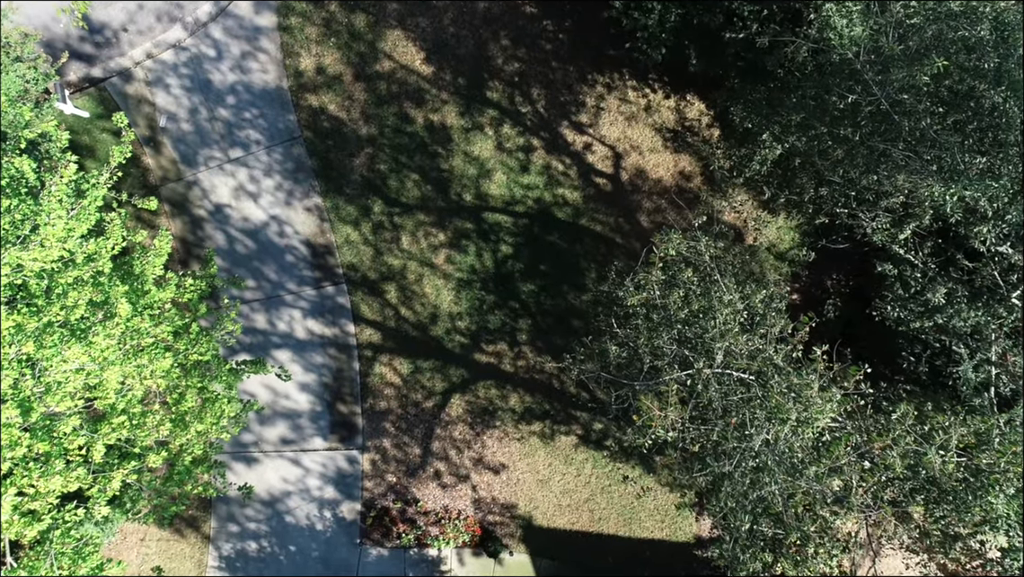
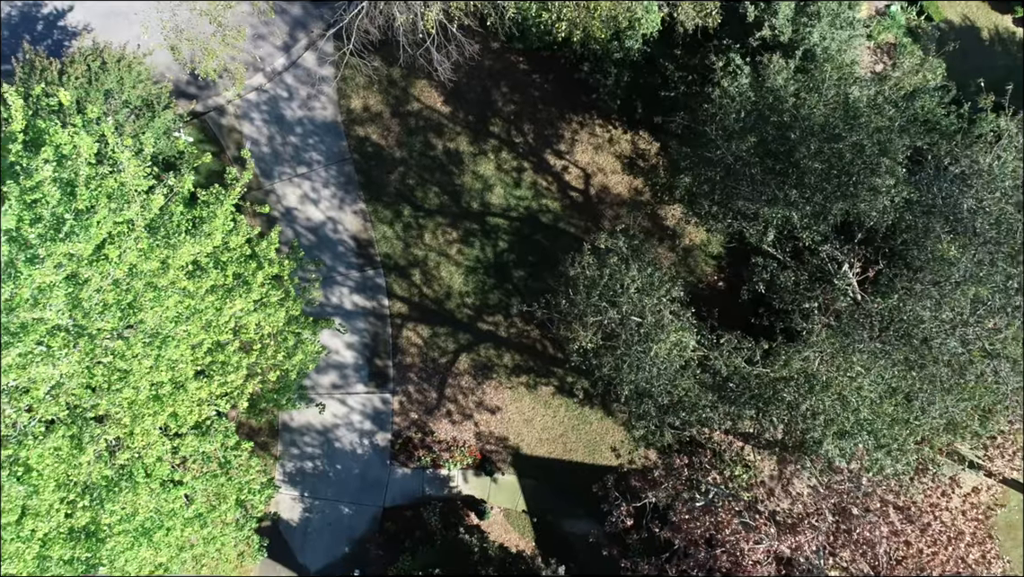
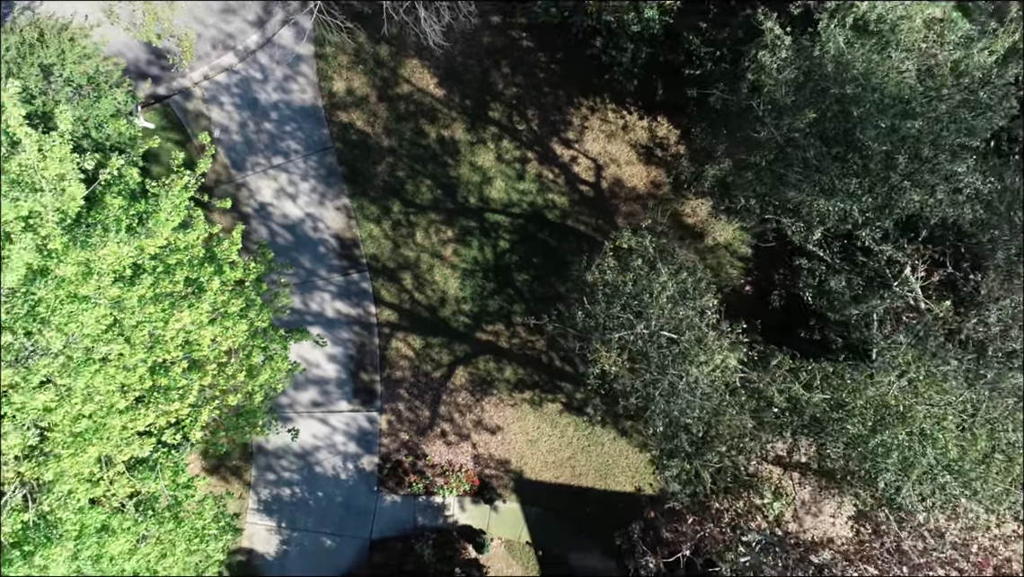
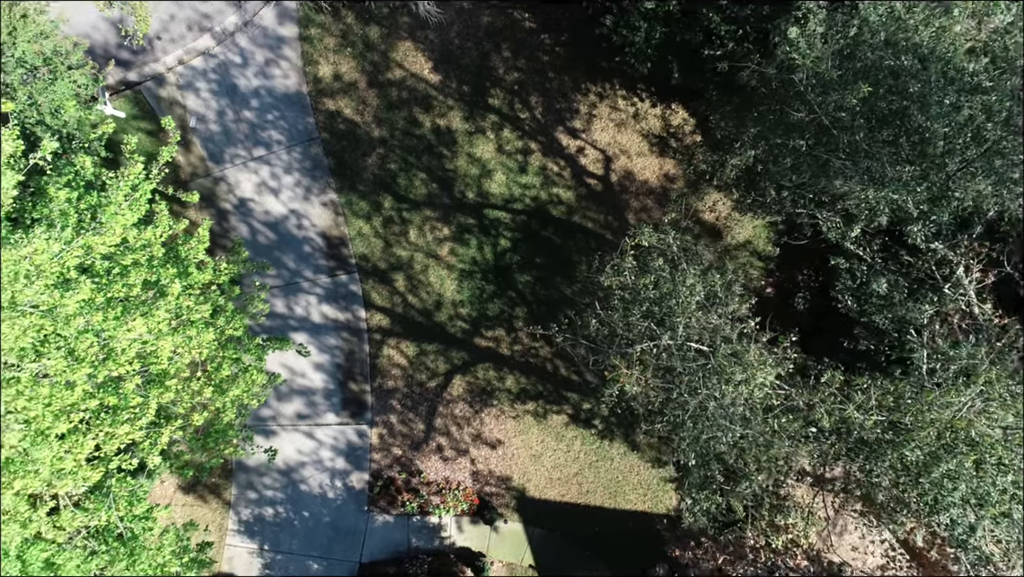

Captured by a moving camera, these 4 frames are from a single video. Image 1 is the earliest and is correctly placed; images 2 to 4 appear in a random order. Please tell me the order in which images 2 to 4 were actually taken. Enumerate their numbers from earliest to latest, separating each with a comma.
4, 3, 2
